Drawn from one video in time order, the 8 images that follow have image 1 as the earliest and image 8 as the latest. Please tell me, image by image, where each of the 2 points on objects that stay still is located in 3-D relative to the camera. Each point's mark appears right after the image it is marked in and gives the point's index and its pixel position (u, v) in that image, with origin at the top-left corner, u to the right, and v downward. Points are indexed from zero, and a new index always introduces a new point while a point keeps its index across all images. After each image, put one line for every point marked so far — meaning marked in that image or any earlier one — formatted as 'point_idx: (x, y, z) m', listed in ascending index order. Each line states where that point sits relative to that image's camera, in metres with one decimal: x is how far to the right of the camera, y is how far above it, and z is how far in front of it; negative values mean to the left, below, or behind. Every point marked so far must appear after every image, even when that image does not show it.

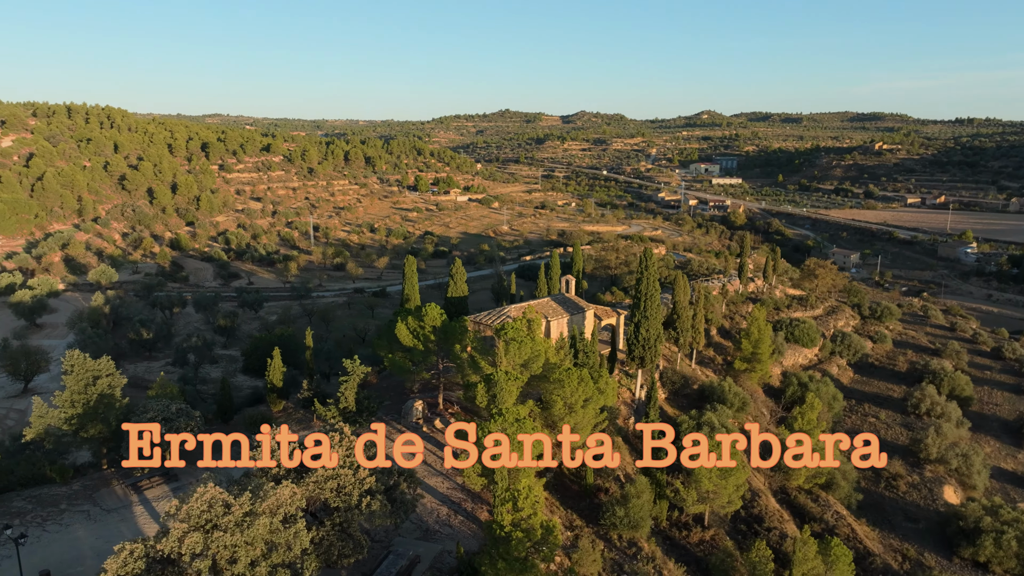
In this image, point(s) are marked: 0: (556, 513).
0: (+1.1, -5.4, +16.8) m
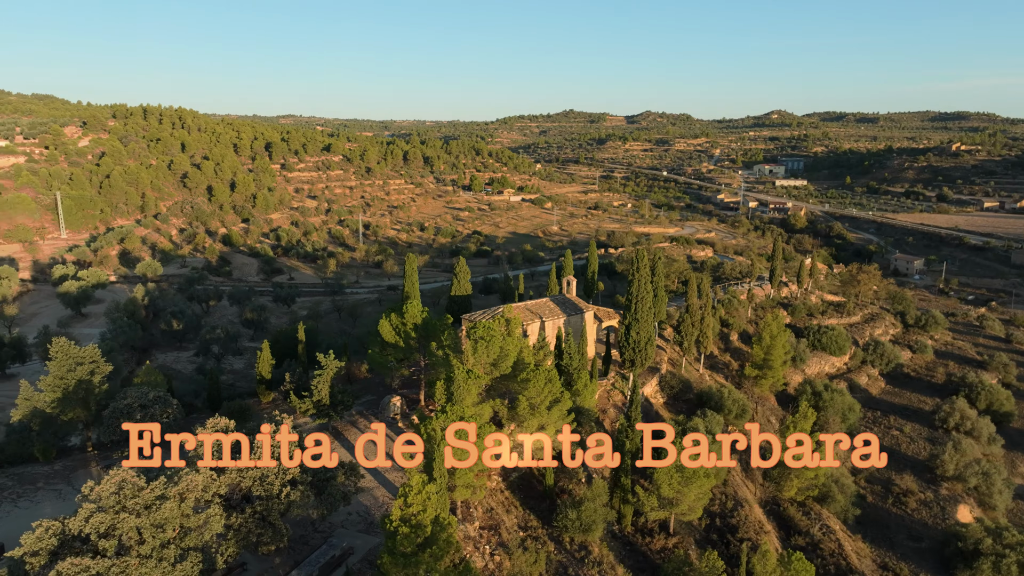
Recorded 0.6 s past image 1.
0: (0.0, -5.4, +16.8) m
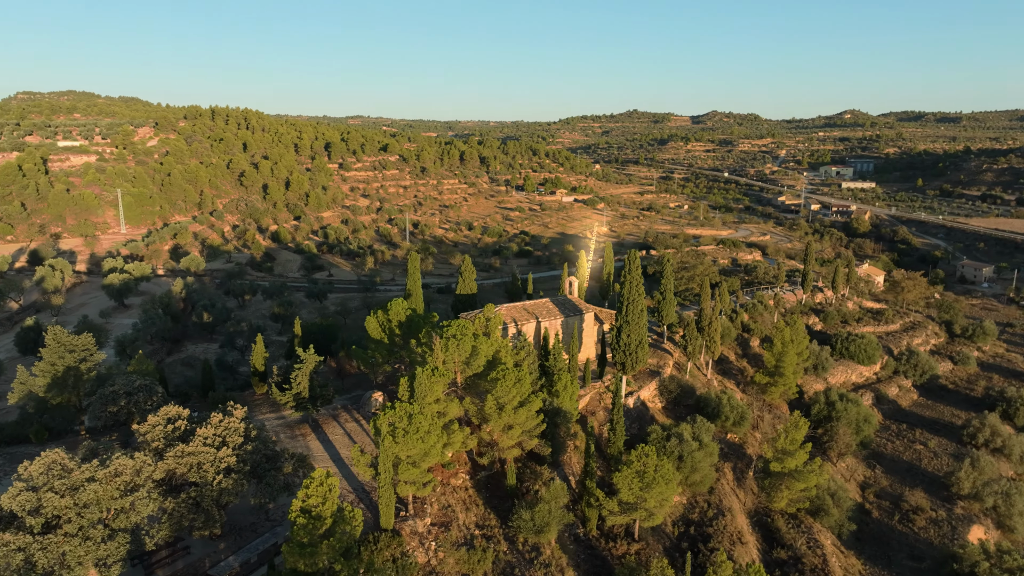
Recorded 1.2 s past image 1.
0: (-1.0, -5.3, +16.8) m
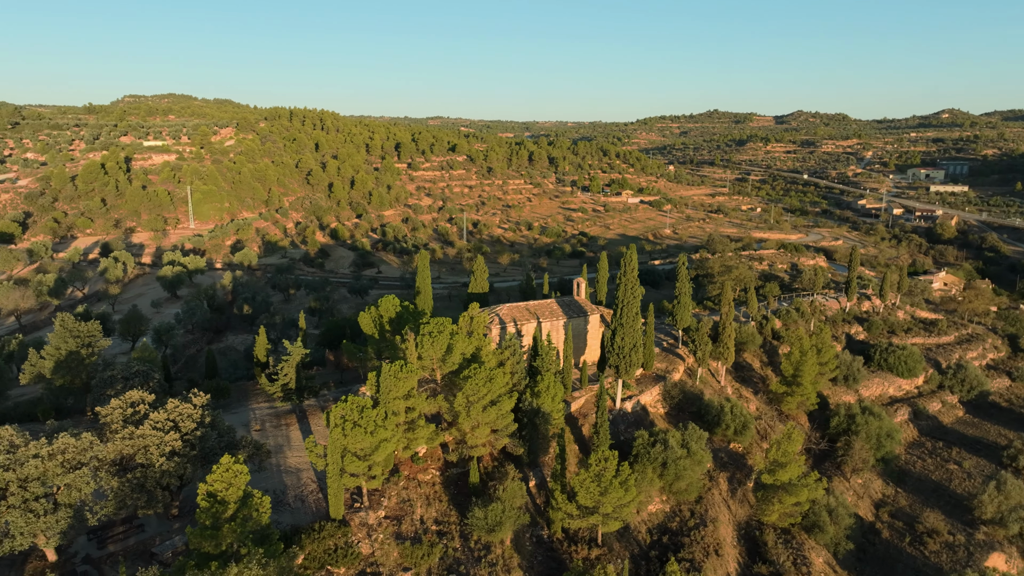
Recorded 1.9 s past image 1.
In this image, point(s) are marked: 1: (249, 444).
0: (-2.0, -5.3, +17.0) m
1: (-5.8, -3.4, +15.4) m
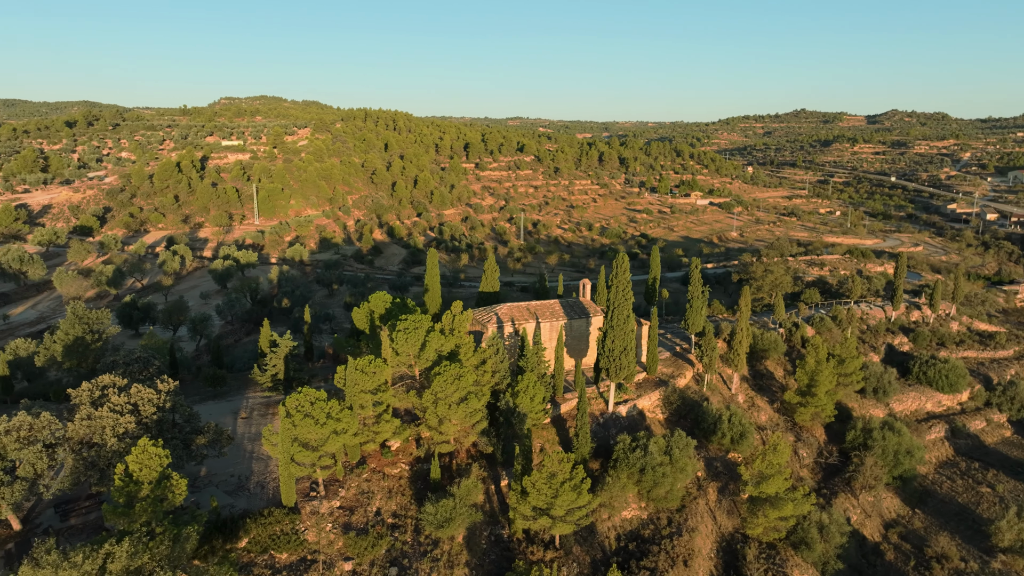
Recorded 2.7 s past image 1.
0: (-3.0, -5.2, +17.3) m
1: (-6.9, -3.2, +16.1) m
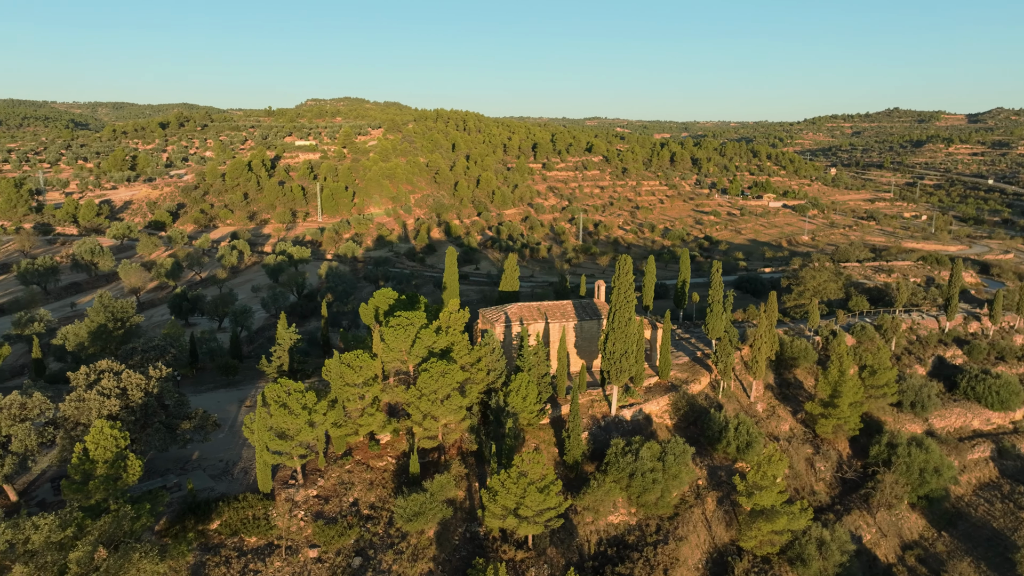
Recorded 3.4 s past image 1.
0: (-3.6, -5.1, +17.7) m
1: (-7.6, -3.1, +16.9) m
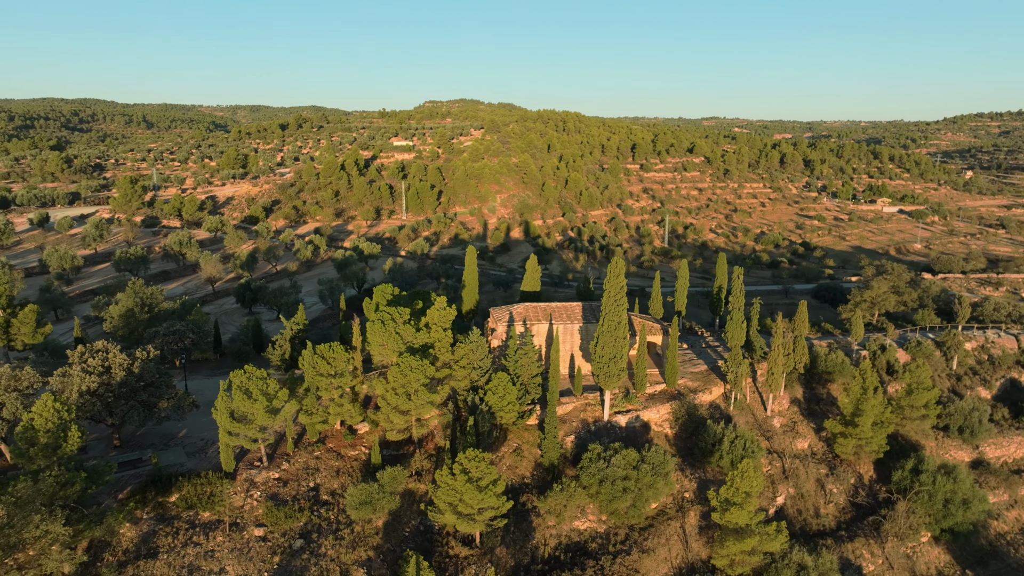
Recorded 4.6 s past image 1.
0: (-4.7, -5.0, +18.4) m
1: (-8.7, -2.8, +18.1) m
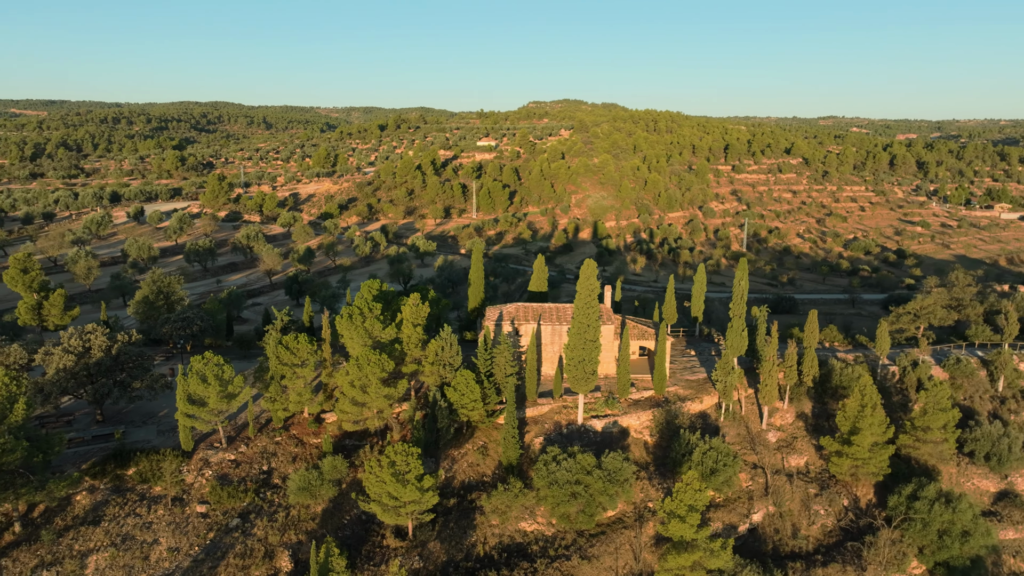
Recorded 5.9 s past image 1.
0: (-6.2, -4.8, +19.2) m
1: (-10.1, -2.5, +19.5) m
